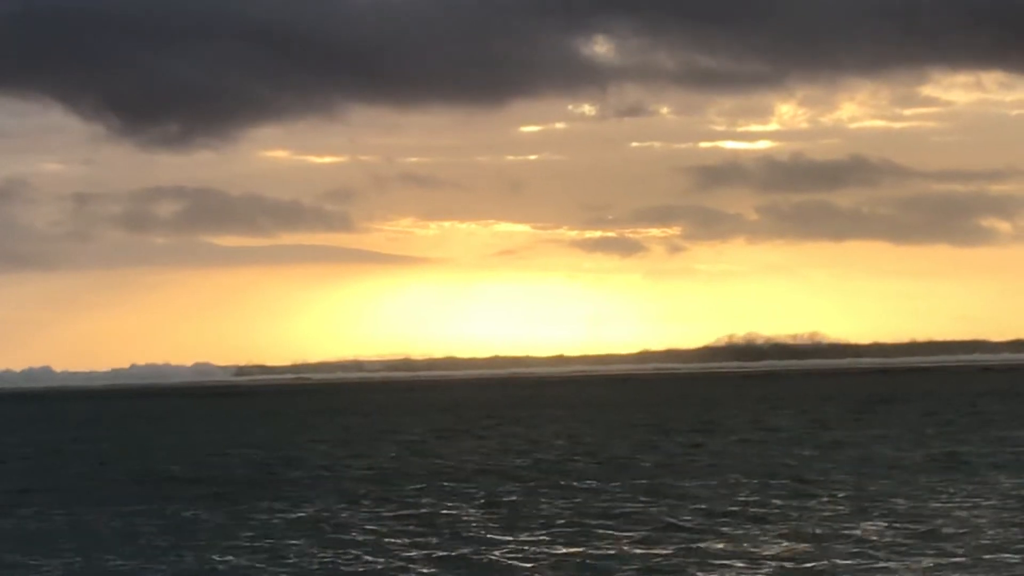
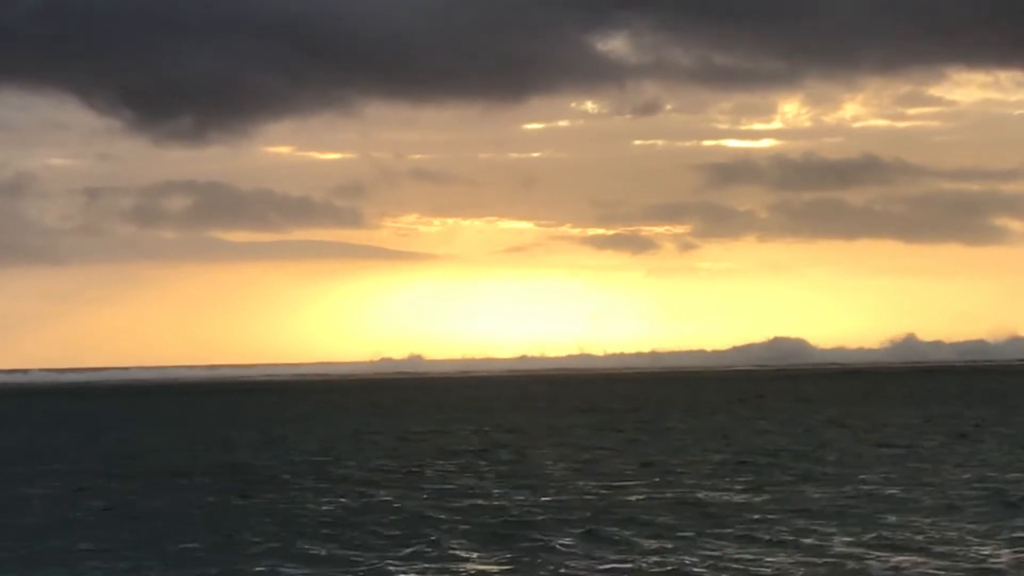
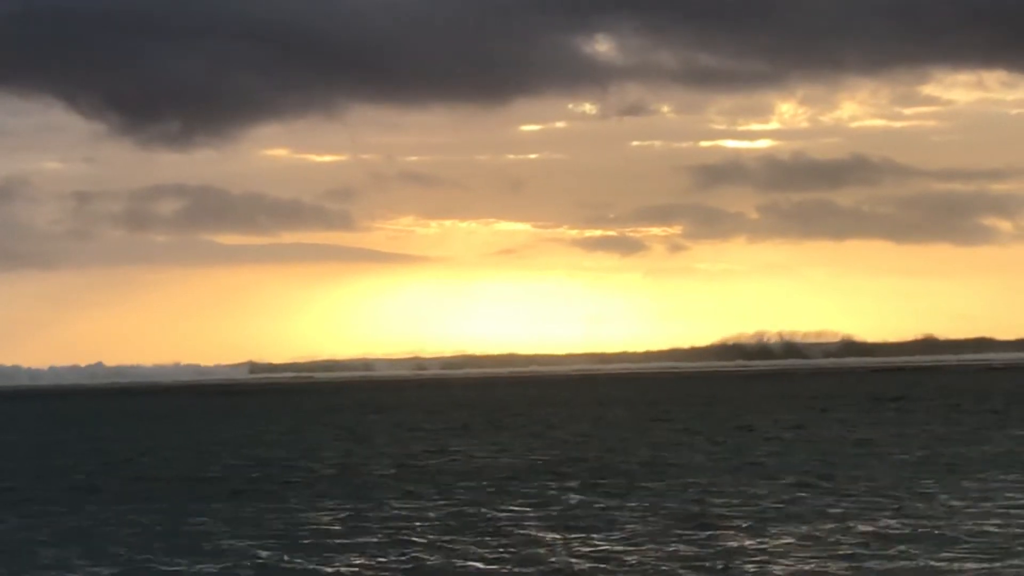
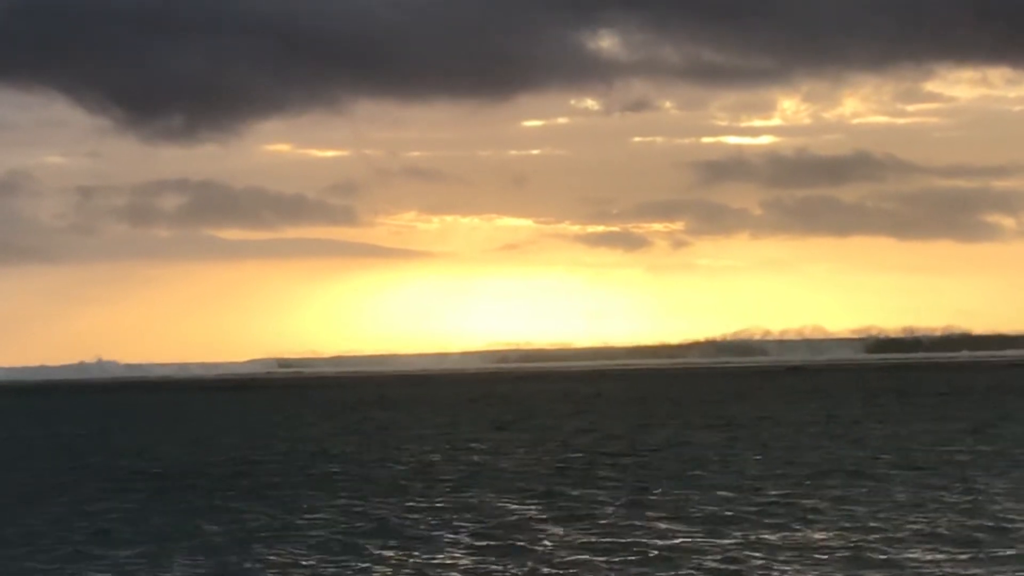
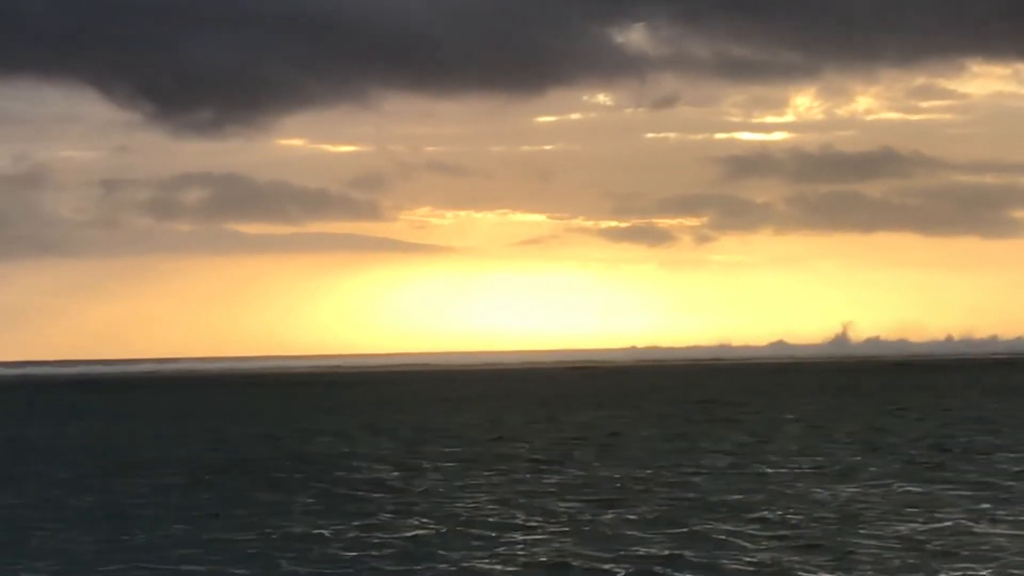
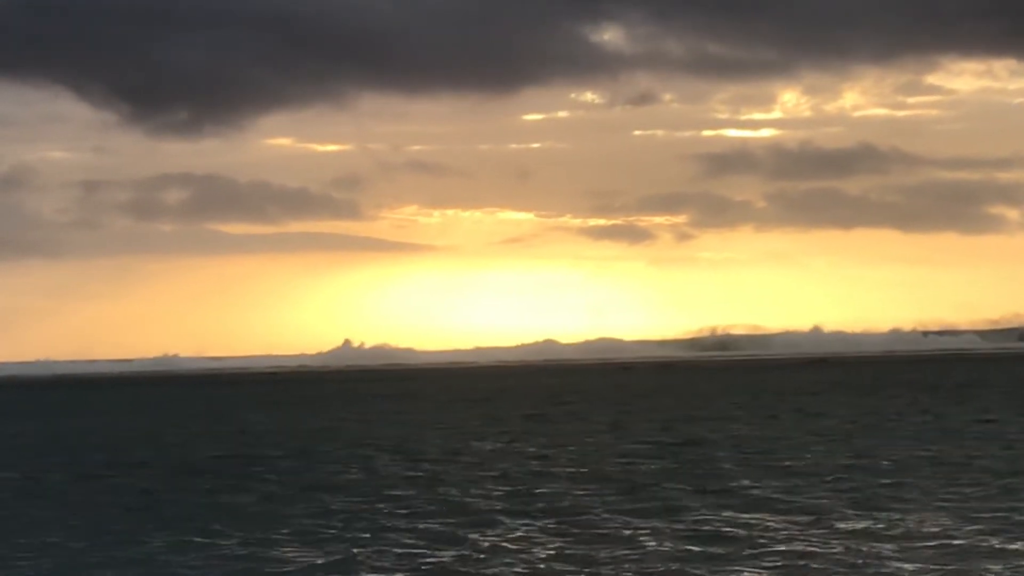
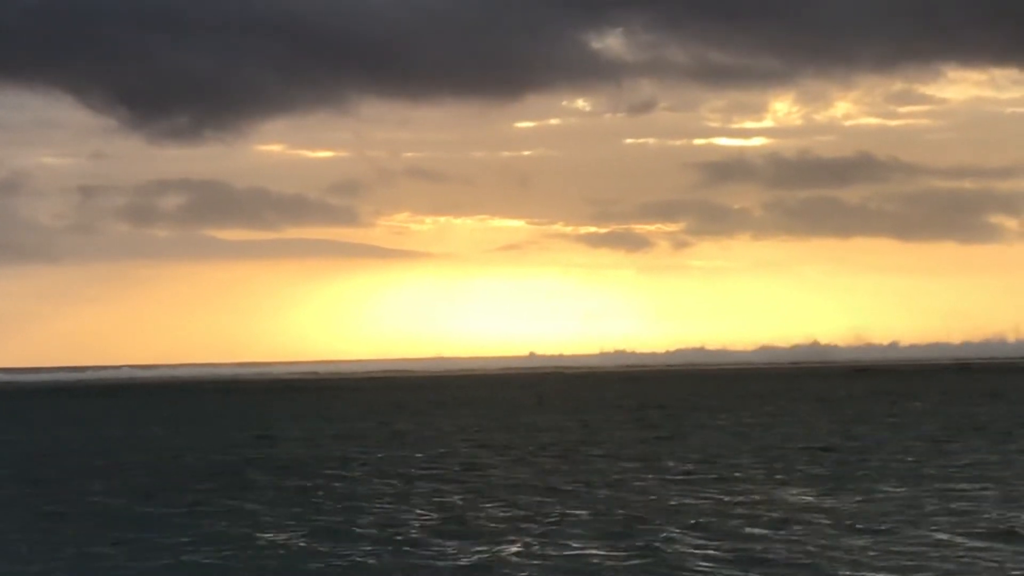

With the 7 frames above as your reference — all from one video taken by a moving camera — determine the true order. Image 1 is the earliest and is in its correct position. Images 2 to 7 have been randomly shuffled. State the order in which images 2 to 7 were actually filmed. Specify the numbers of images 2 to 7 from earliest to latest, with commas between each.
3, 4, 6, 2, 7, 5
